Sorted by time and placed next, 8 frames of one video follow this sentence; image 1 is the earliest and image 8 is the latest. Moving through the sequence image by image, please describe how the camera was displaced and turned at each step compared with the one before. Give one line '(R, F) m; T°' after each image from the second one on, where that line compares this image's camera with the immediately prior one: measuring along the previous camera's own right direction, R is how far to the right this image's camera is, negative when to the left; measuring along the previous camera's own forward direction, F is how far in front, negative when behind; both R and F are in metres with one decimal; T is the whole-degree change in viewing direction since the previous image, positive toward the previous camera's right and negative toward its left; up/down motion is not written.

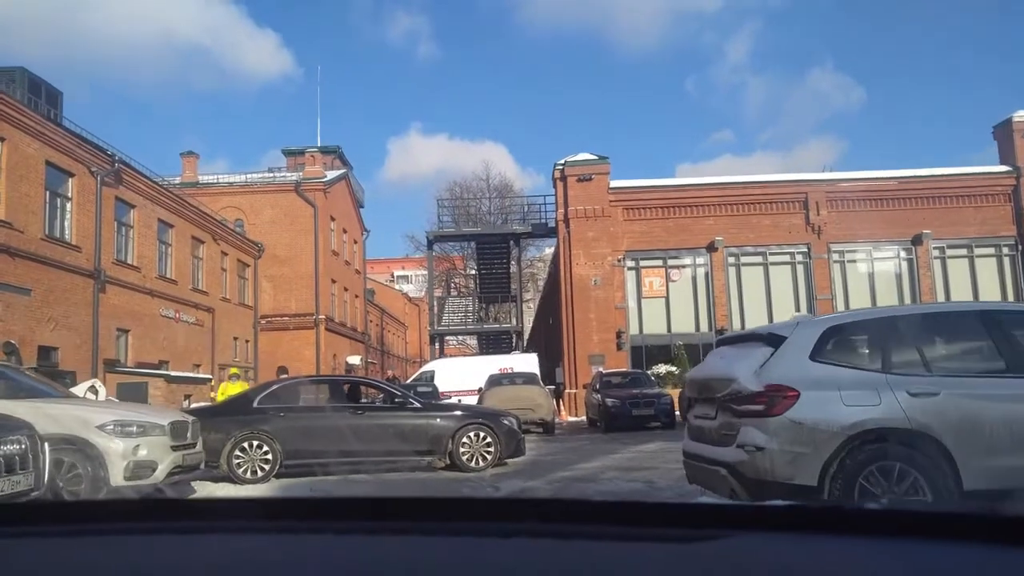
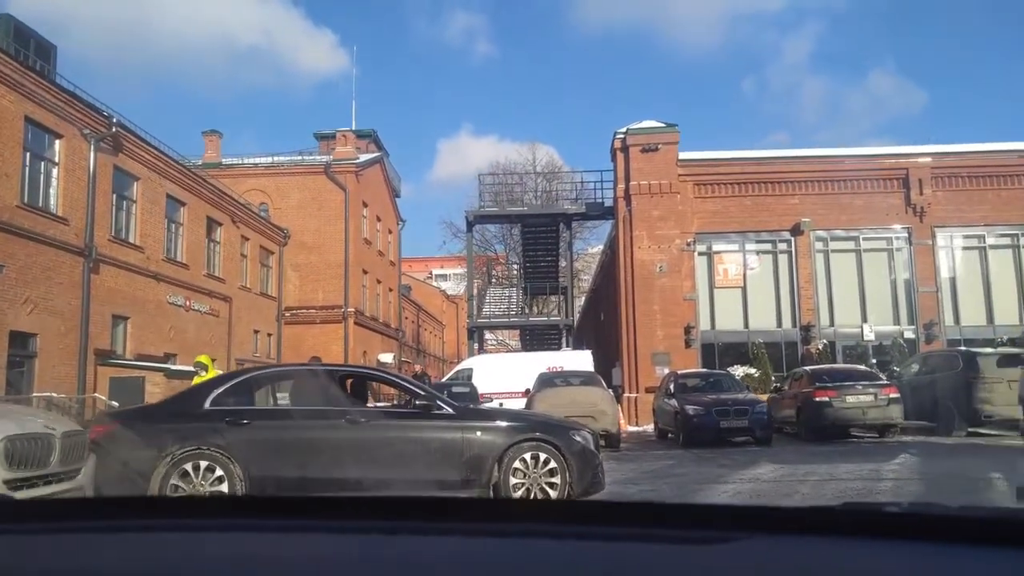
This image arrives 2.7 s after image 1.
(-0.3, +3.3) m; -3°
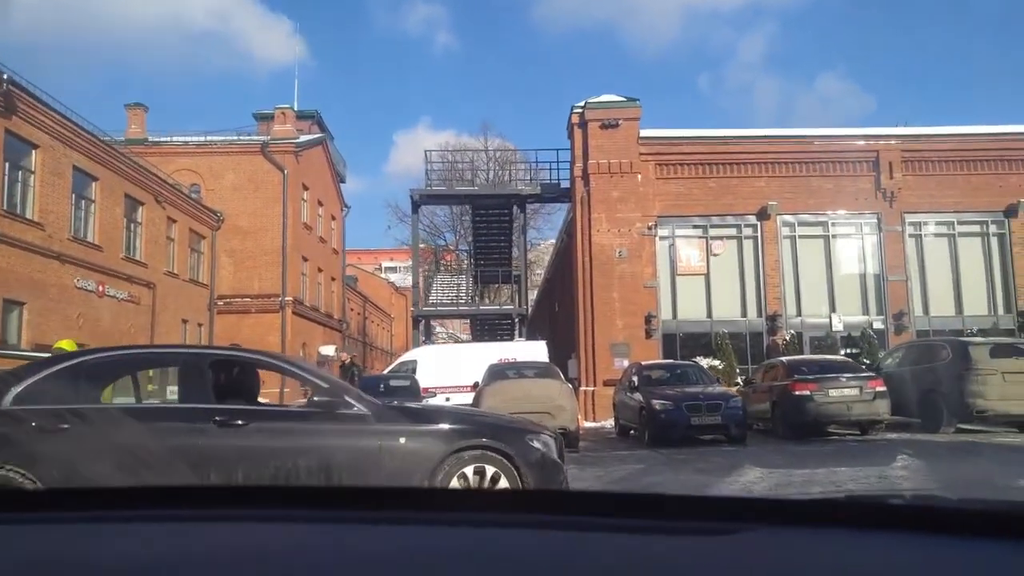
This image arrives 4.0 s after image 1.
(+0.1, +1.7) m; +4°
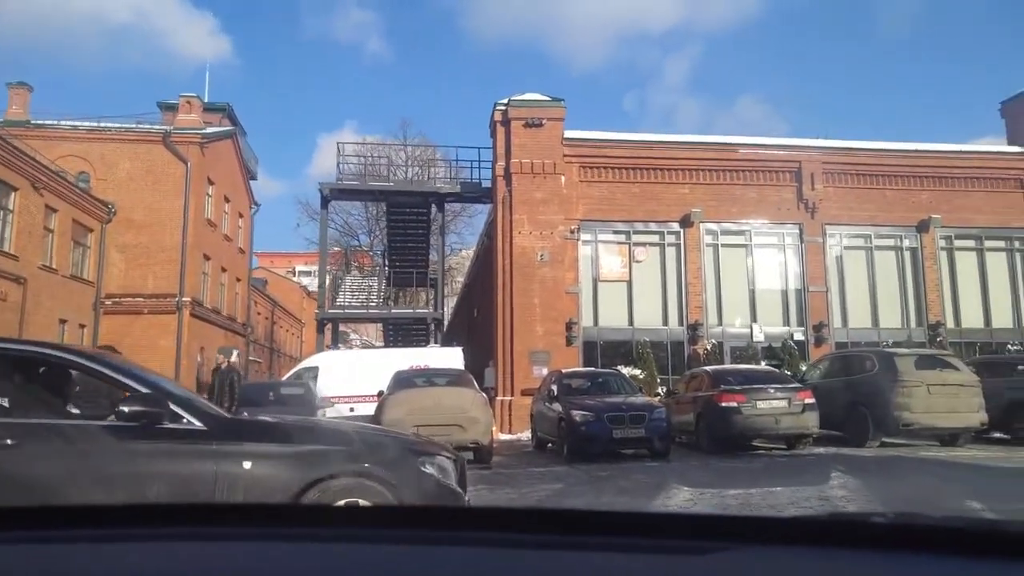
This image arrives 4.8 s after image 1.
(+0.2, +1.1) m; +6°
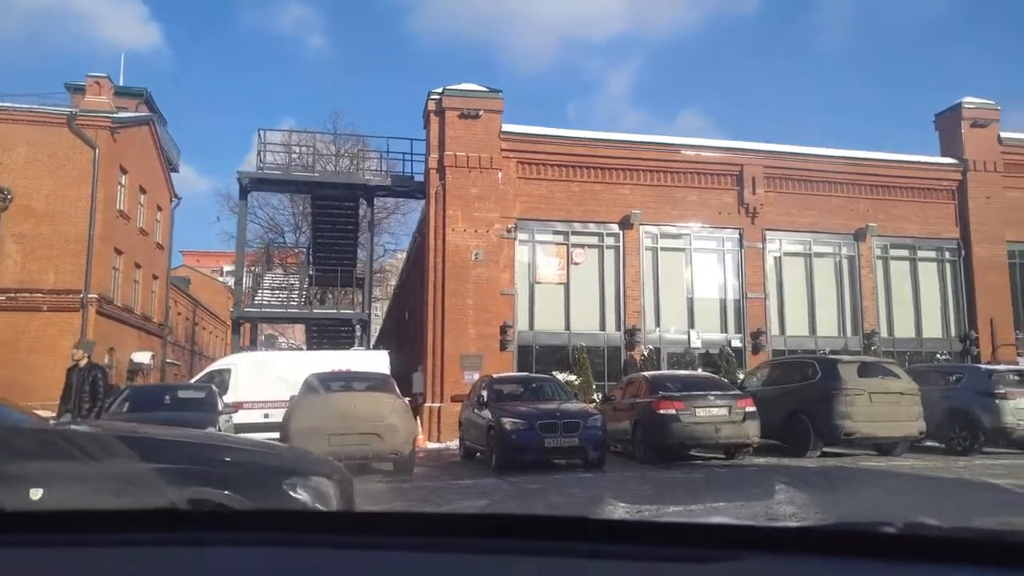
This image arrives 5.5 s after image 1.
(+0.2, +0.9) m; +4°
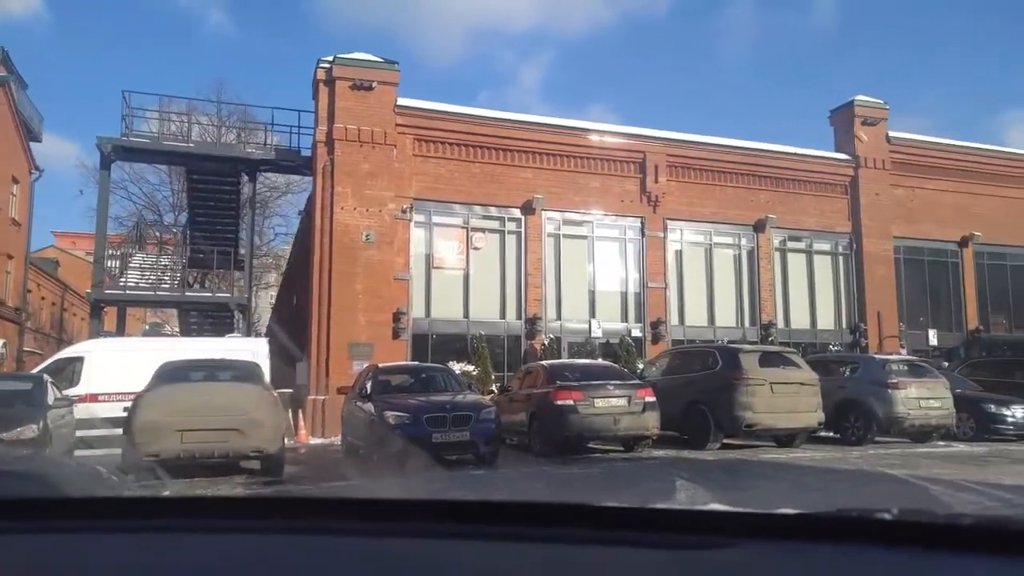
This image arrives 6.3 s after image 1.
(+0.2, +0.9) m; +7°
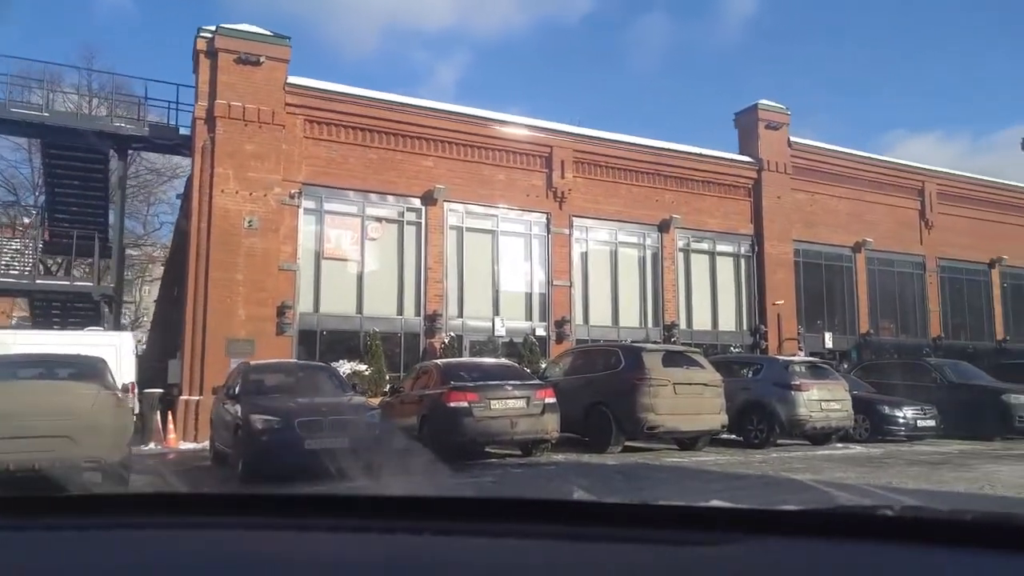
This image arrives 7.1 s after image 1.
(+0.3, +0.9) m; +7°
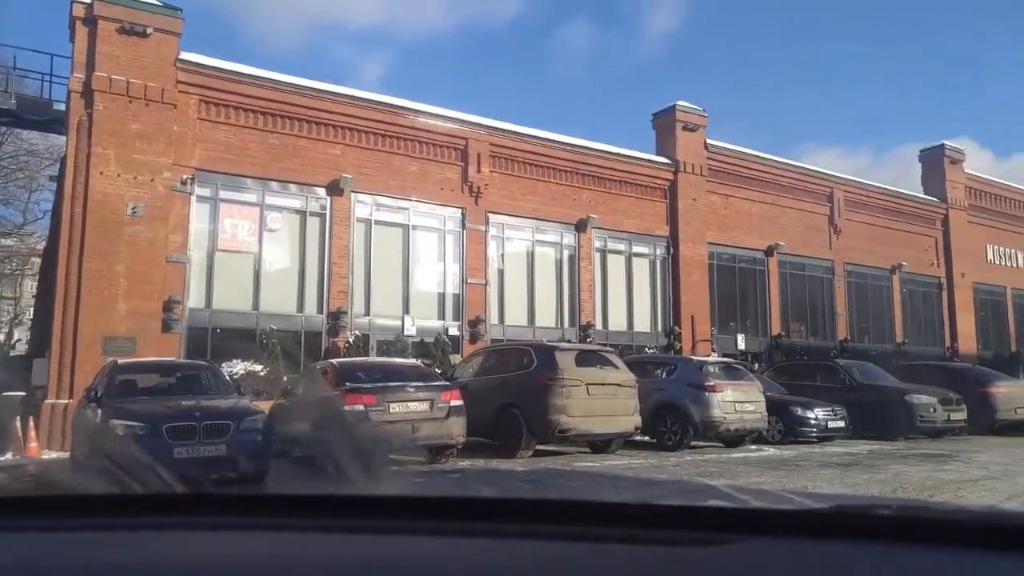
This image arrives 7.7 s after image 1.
(+0.2, +0.7) m; +6°
